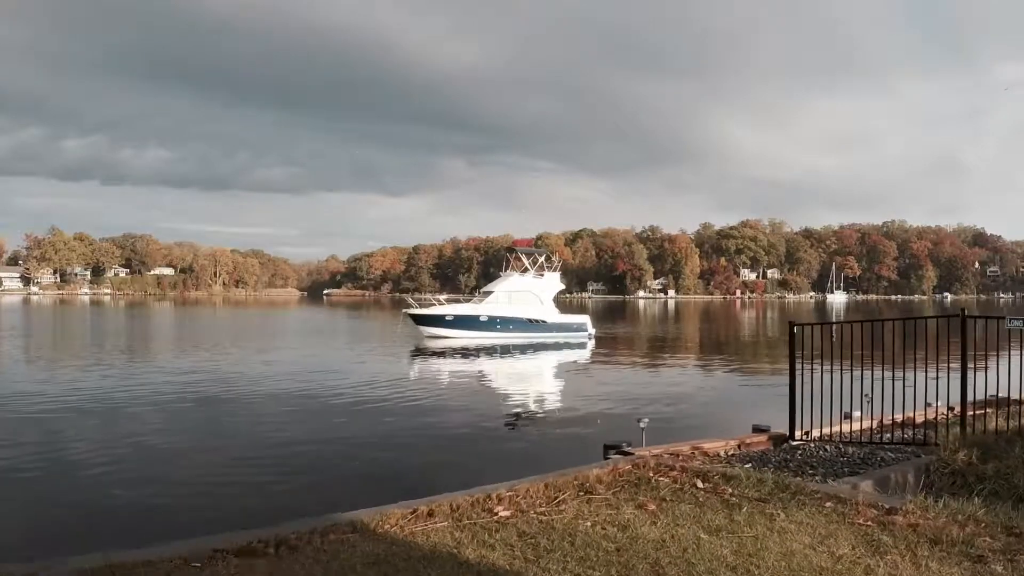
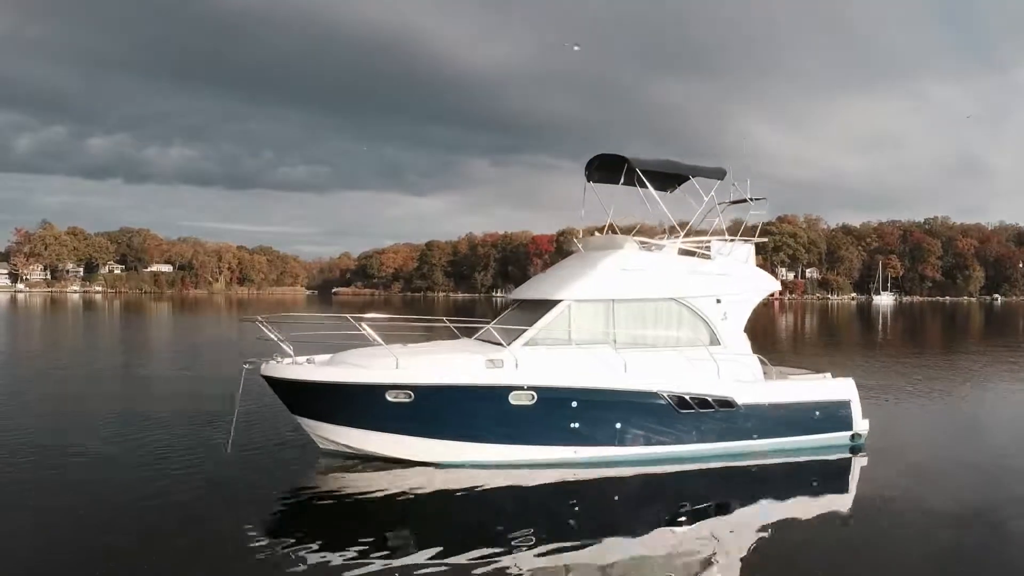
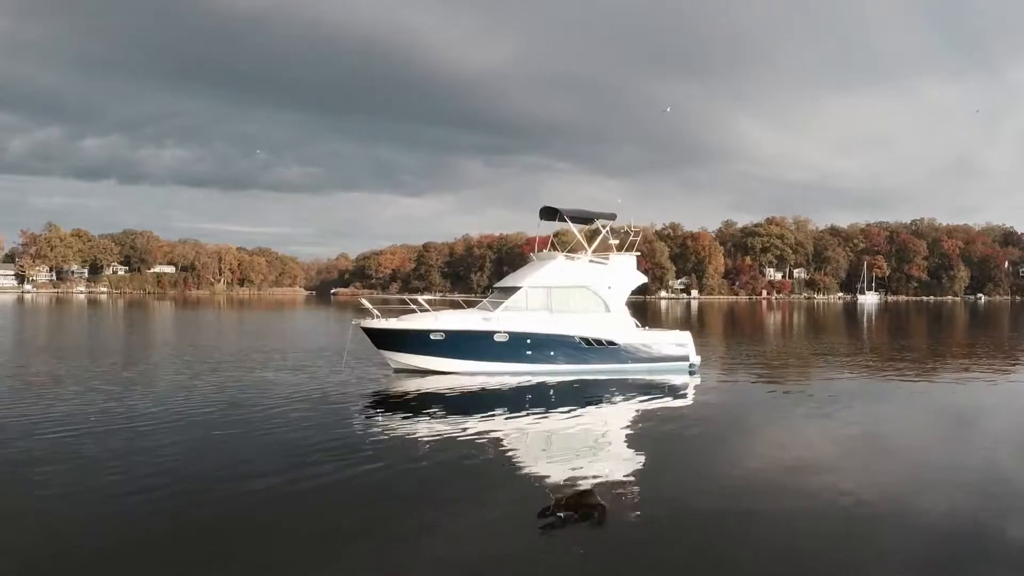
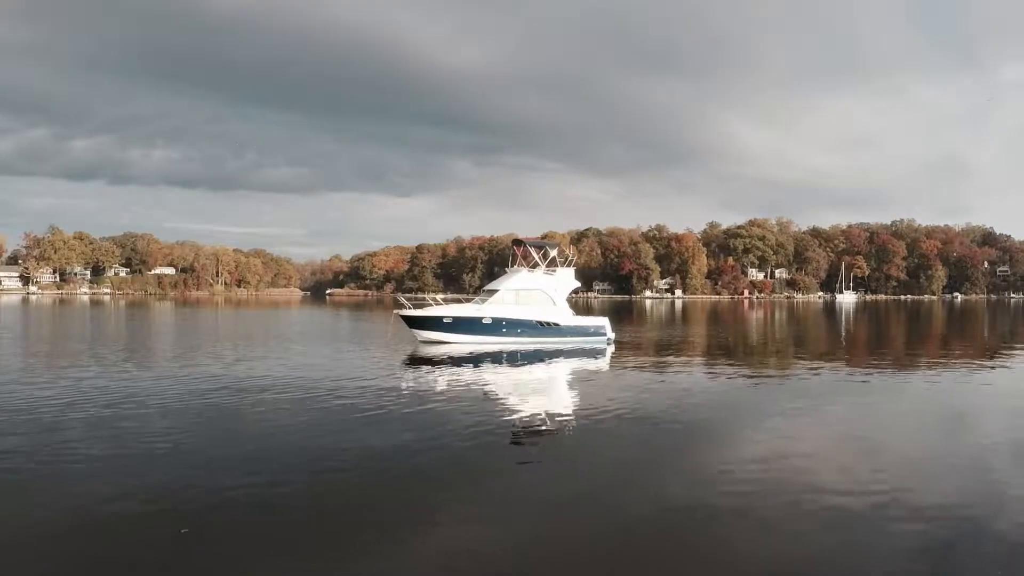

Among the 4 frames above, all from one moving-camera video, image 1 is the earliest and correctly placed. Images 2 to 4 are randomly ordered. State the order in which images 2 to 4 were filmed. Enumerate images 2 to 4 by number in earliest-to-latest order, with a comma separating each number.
4, 3, 2
